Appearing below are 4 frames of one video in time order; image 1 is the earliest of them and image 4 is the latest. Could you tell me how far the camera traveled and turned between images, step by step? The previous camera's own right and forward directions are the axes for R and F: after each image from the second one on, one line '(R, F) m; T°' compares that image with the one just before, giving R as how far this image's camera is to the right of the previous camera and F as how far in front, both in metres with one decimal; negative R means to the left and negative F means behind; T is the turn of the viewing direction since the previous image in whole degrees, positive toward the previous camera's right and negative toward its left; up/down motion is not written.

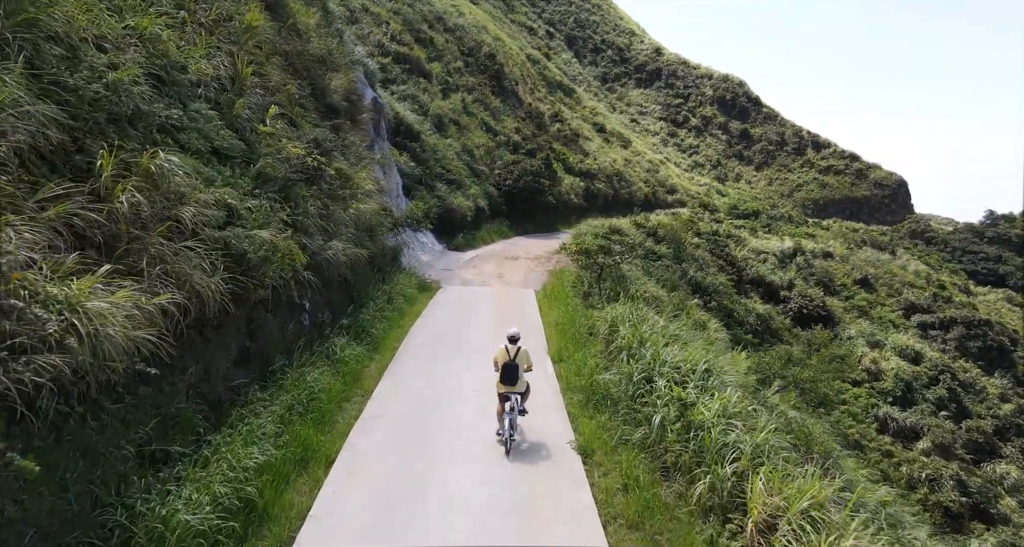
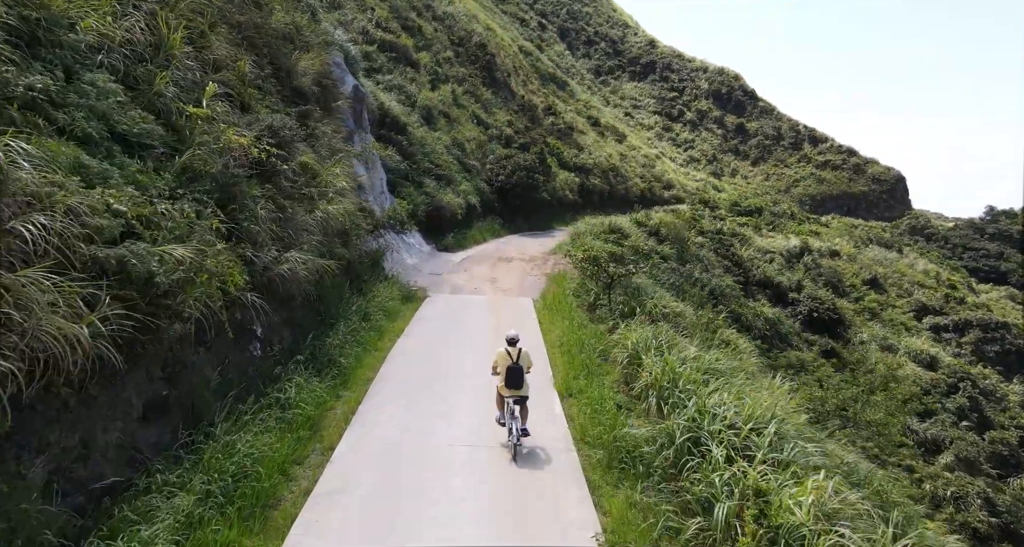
(-0.1, +1.4) m; +1°
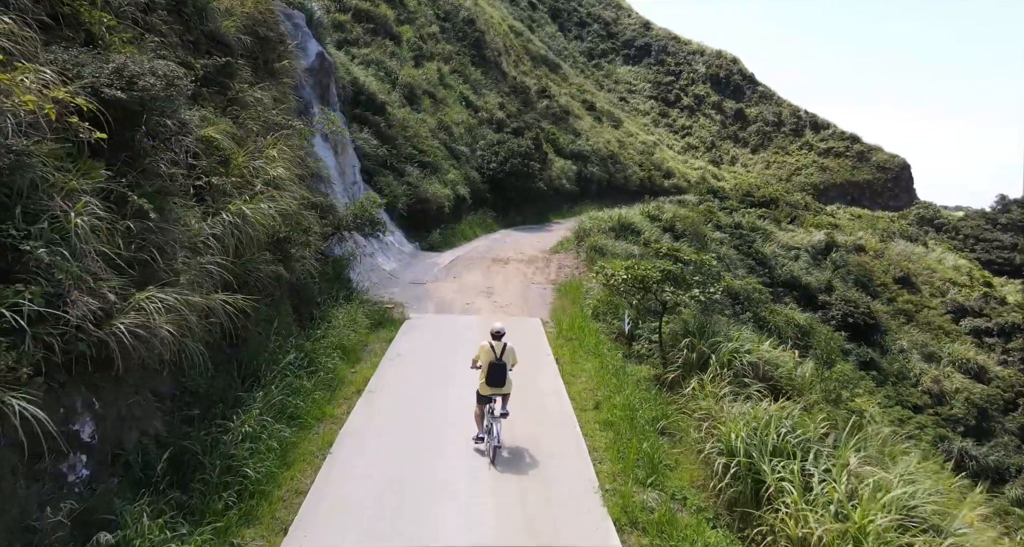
(-0.2, +2.7) m; +1°
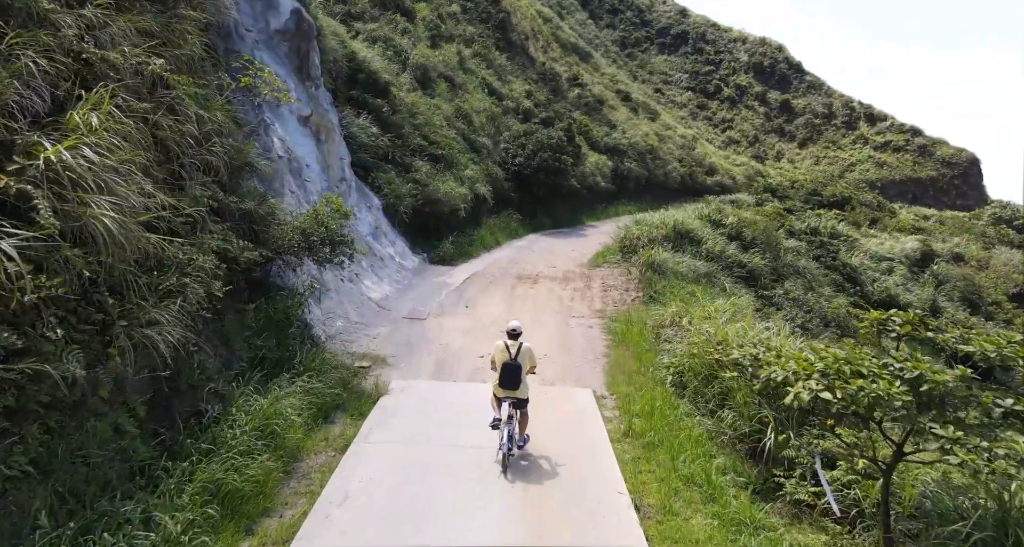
(-0.1, +3.4) m; -3°
